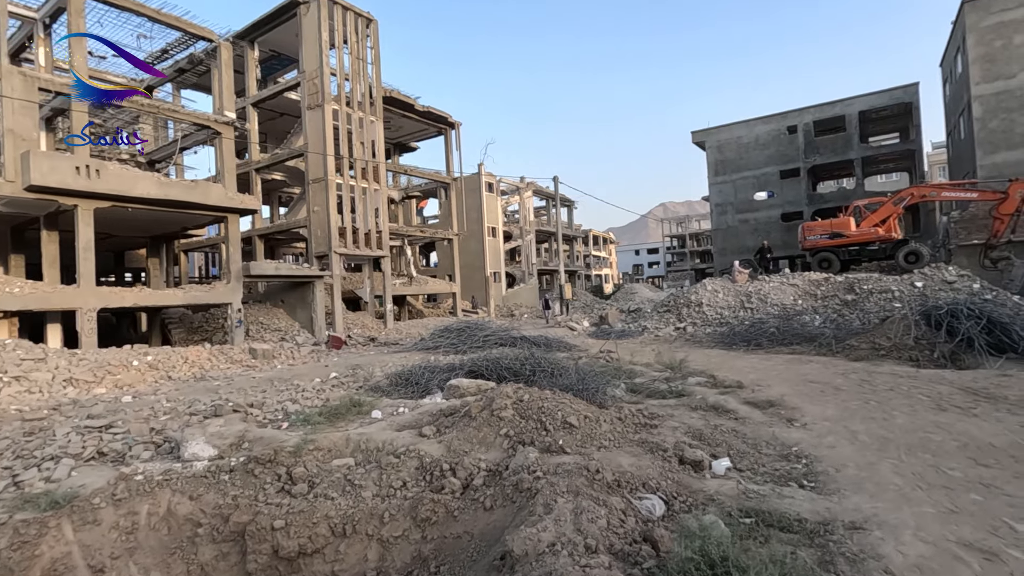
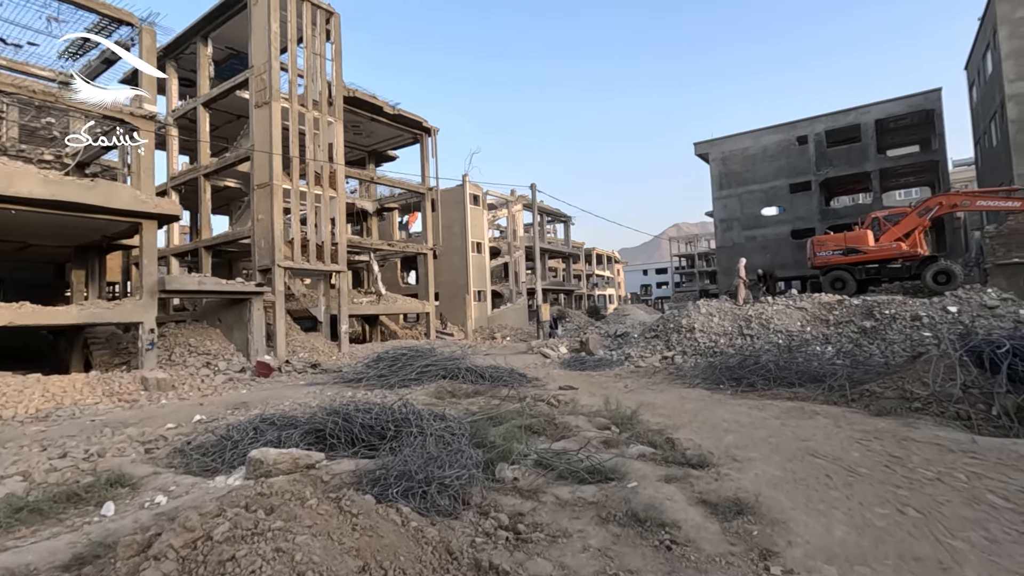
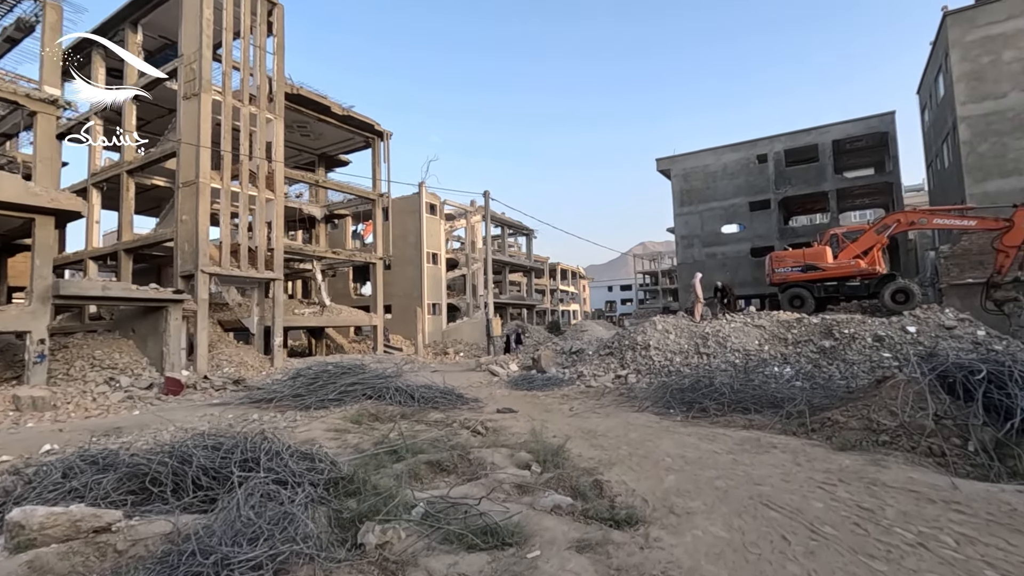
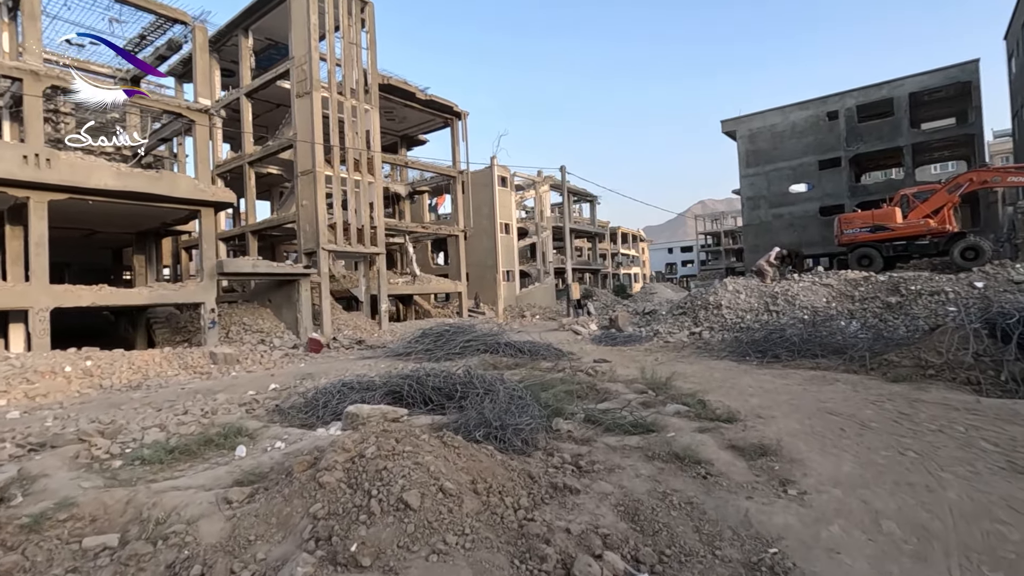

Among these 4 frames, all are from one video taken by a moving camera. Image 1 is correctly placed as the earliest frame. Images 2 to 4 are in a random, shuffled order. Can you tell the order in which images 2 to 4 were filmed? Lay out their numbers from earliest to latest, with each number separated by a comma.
4, 2, 3
